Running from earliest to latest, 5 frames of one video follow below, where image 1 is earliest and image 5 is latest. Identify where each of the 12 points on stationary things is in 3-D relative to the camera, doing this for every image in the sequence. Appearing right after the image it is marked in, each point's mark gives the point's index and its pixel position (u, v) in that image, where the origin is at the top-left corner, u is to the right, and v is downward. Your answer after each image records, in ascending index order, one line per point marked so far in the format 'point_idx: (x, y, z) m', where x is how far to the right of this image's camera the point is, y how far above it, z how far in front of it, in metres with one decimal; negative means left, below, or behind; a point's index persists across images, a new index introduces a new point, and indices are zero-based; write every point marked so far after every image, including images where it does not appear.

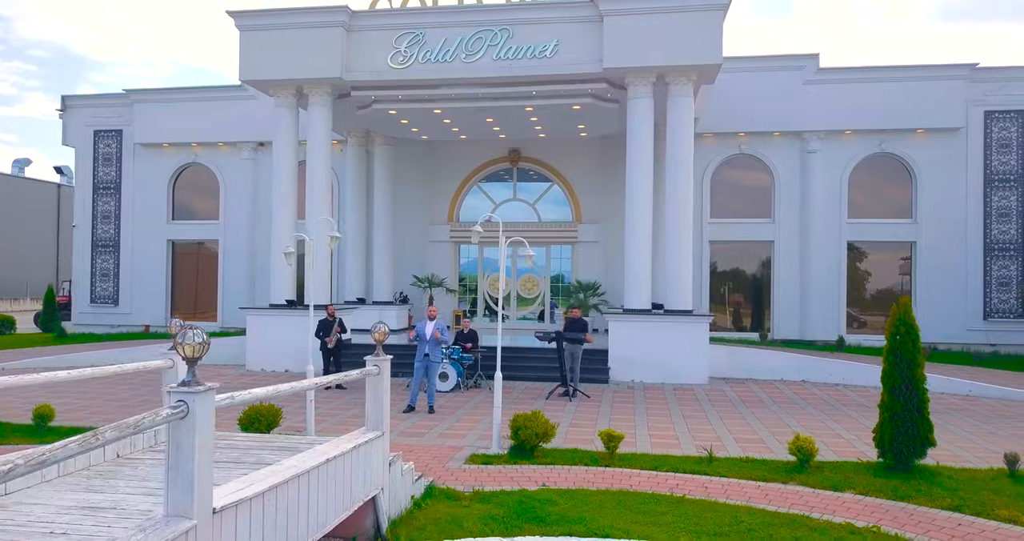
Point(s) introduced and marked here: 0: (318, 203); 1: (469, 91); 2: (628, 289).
0: (-4.5, +1.6, +17.7) m
1: (-1.0, +4.1, +17.4) m
2: (+2.6, -0.4, +16.8) m
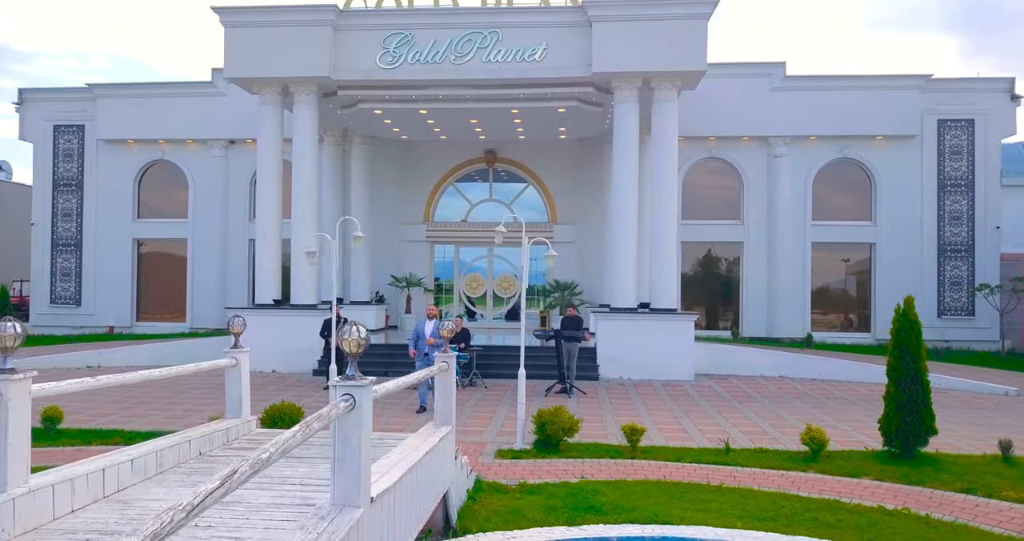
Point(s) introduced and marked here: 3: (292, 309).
0: (-4.8, +1.6, +17.6) m
1: (-1.3, +4.1, +17.6) m
2: (+2.3, -0.4, +17.2) m
3: (-5.0, -0.9, +17.3) m
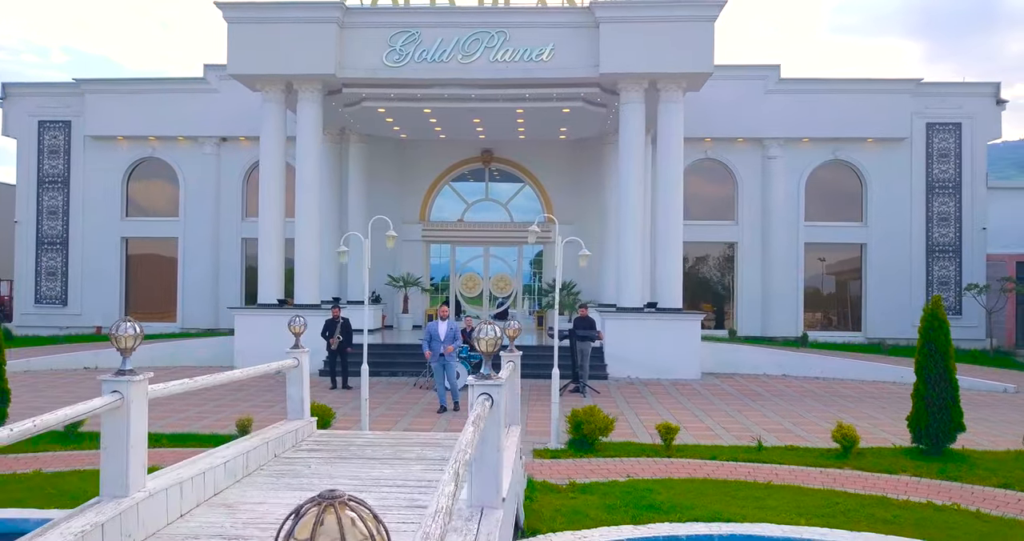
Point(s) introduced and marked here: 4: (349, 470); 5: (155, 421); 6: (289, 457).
0: (-4.7, +1.6, +17.5) m
1: (-1.1, +4.1, +17.5) m
2: (+2.5, -0.4, +17.3) m
3: (-4.8, -0.9, +17.1) m
4: (-1.1, -1.4, +5.3) m
5: (-5.1, -2.2, +10.9) m
6: (-1.6, -1.4, +5.6) m
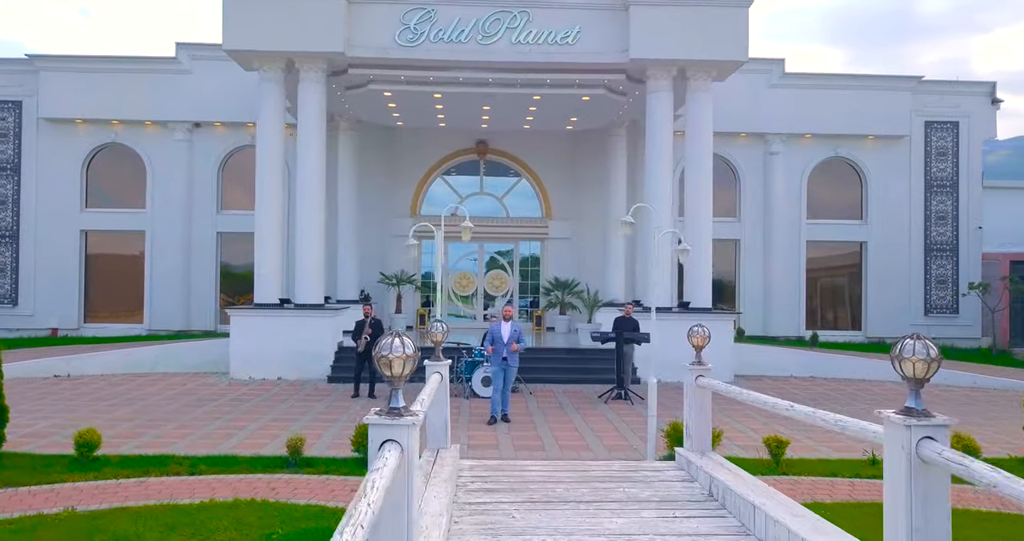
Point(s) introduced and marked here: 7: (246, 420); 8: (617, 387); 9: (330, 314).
0: (-4.2, +1.7, +16.0) m
1: (-0.7, +4.2, +16.3) m
2: (+2.9, -0.4, +16.4) m
3: (-4.4, -0.8, +15.6) m
4: (+0.3, -1.4, +4.1) m
5: (-4.1, -2.1, +9.4) m
6: (-0.2, -1.3, +4.4) m
7: (-3.9, -2.2, +11.3) m
8: (+1.8, -2.0, +13.4) m
9: (-3.7, -0.9, +15.7) m
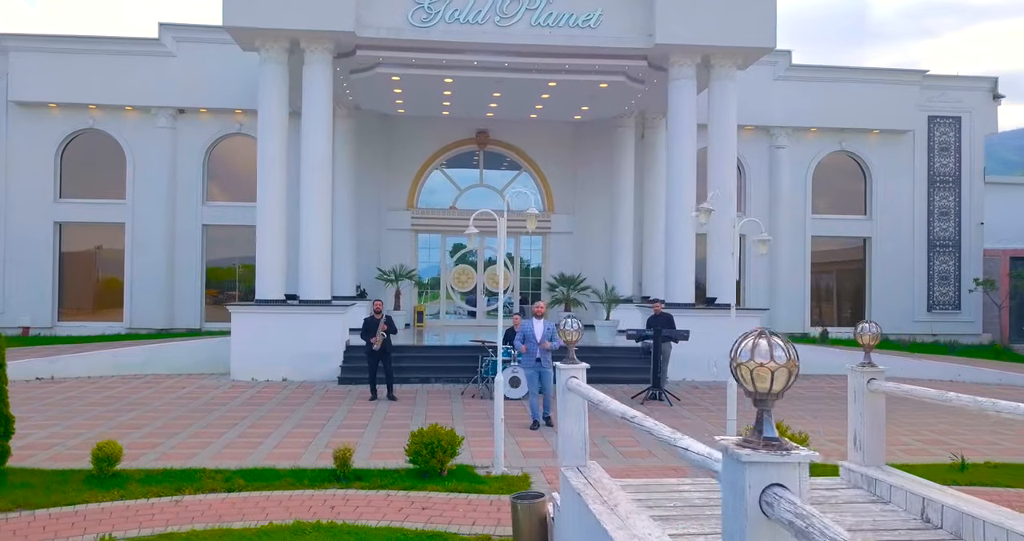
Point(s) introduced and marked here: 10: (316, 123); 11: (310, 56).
0: (-3.8, +1.8, +15.0) m
1: (-0.3, +4.3, +15.5) m
2: (+3.3, -0.2, +15.8) m
3: (-4.0, -0.7, +14.6) m
4: (+1.3, -1.3, +3.4) m
5: (-3.4, -2.0, +8.4) m
6: (+0.7, -1.3, +3.7) m
7: (-3.3, -2.1, +10.3) m
8: (+2.3, -1.9, +12.7) m
9: (-3.4, -0.8, +14.7) m
10: (-3.8, +3.0, +15.0) m
11: (-4.0, +4.2, +14.9) m
